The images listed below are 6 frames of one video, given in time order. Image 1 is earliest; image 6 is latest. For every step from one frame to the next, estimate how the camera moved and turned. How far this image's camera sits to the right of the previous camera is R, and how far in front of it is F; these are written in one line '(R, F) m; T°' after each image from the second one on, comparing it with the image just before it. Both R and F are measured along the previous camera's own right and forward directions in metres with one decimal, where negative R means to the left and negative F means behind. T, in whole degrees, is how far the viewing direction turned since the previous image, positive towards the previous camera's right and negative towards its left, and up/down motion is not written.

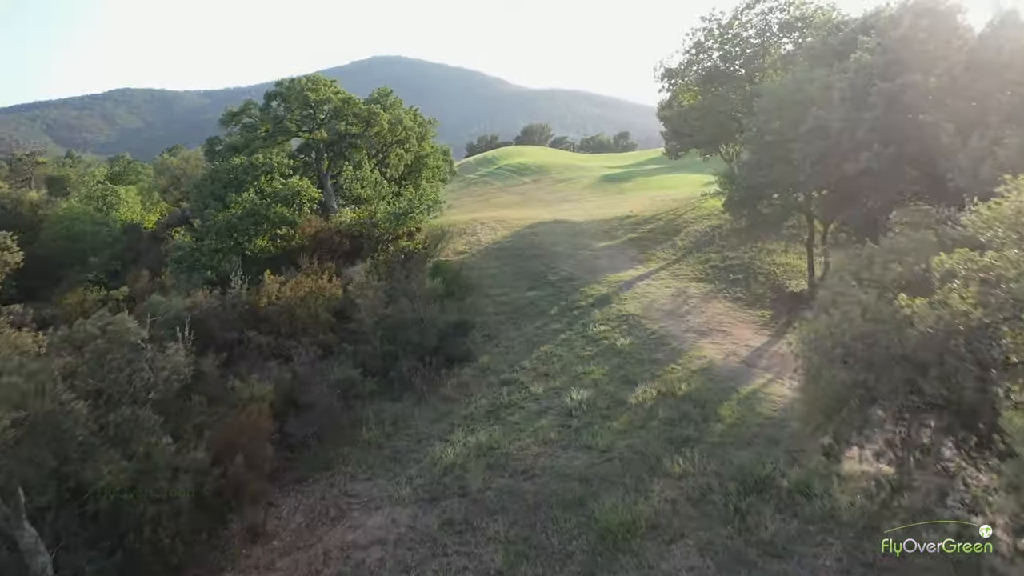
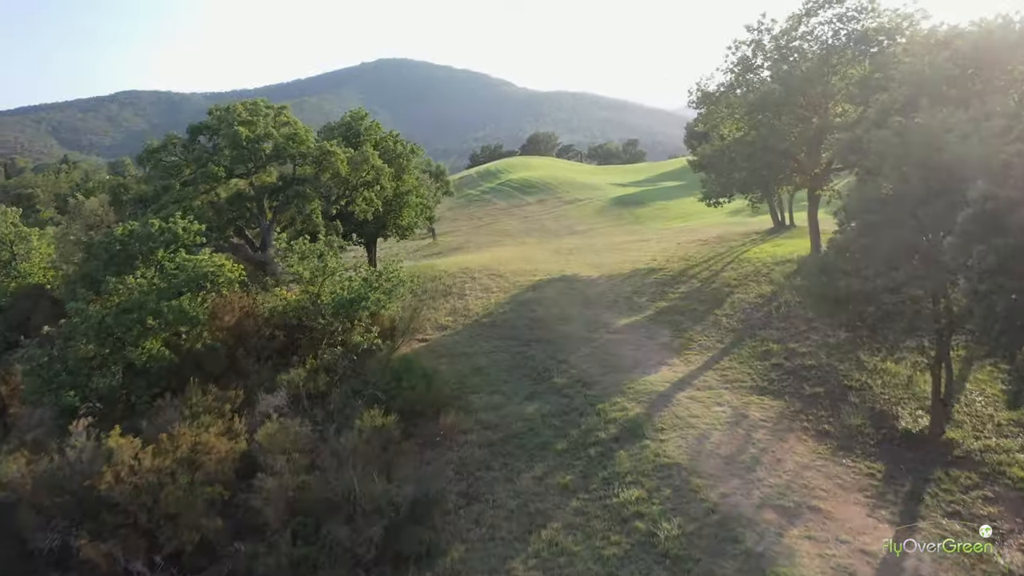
(+0.3, +5.8) m; 0°
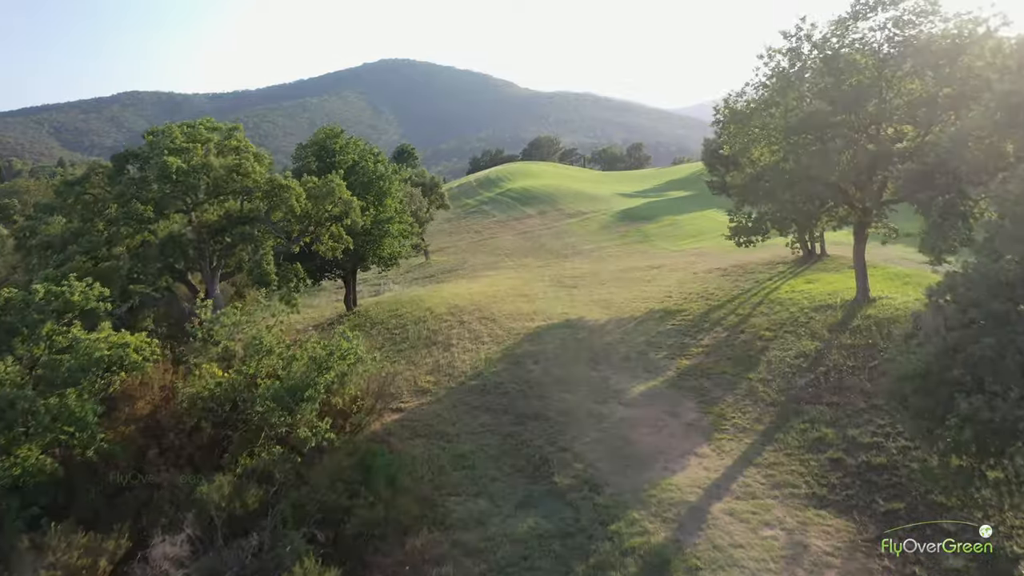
(+0.2, +3.4) m; 0°
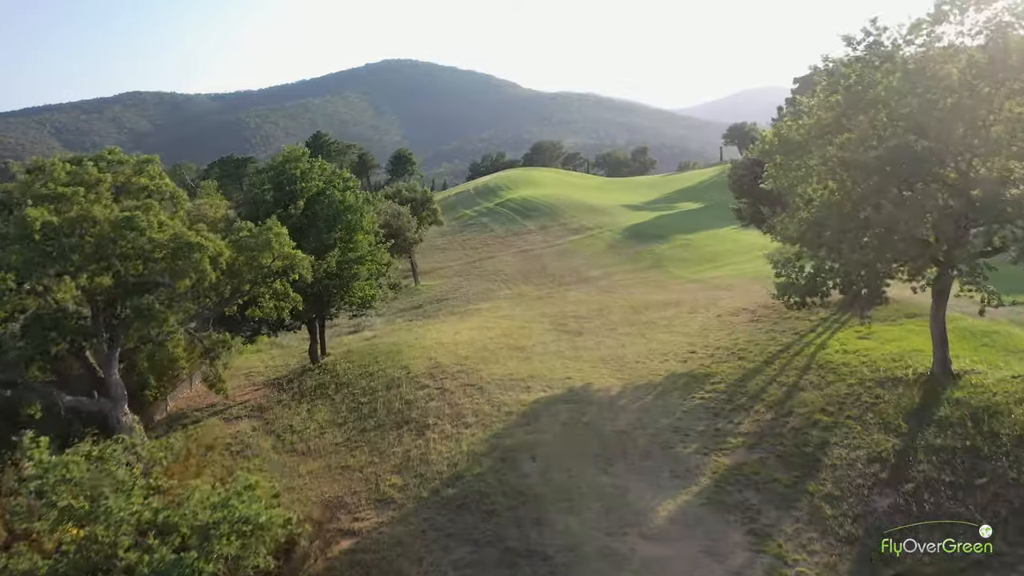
(+0.2, +4.0) m; 0°
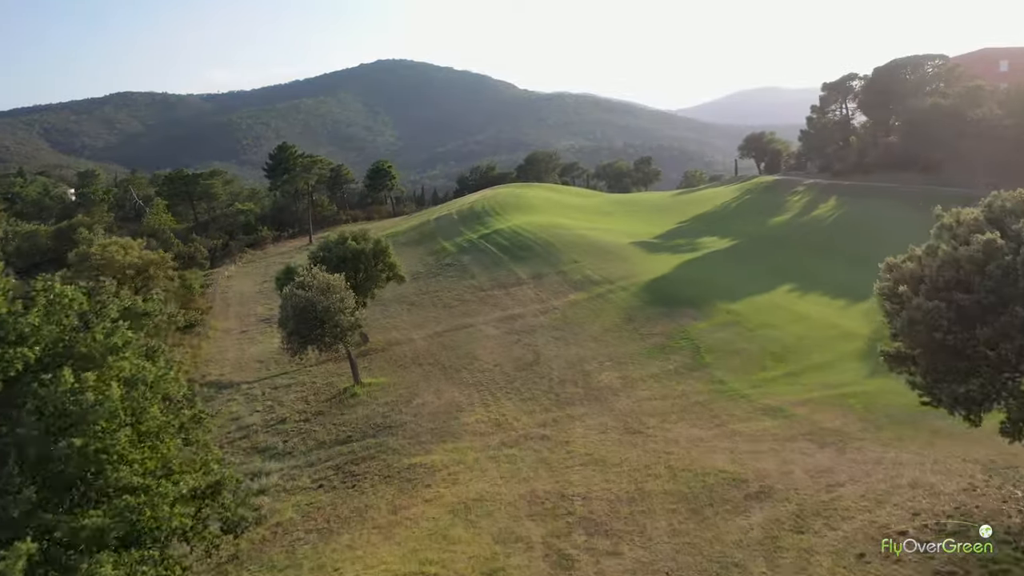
(+0.6, +11.8) m; 0°
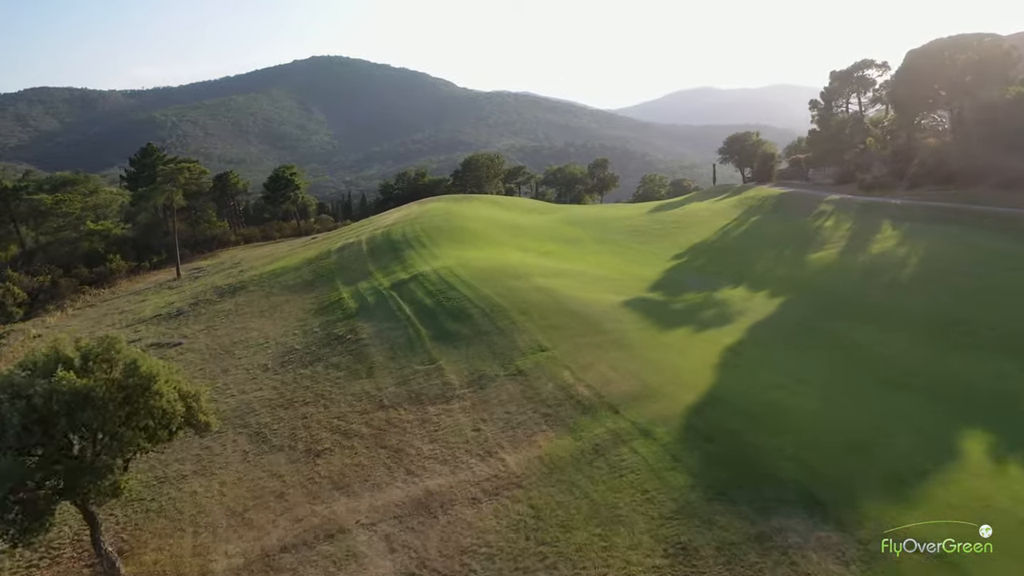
(+0.7, +18.8) m; +4°
